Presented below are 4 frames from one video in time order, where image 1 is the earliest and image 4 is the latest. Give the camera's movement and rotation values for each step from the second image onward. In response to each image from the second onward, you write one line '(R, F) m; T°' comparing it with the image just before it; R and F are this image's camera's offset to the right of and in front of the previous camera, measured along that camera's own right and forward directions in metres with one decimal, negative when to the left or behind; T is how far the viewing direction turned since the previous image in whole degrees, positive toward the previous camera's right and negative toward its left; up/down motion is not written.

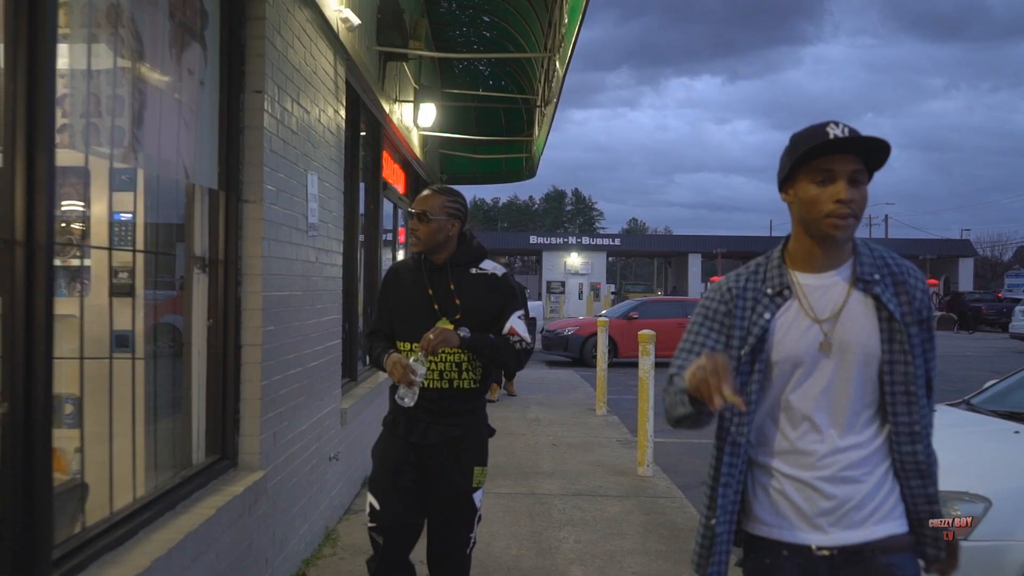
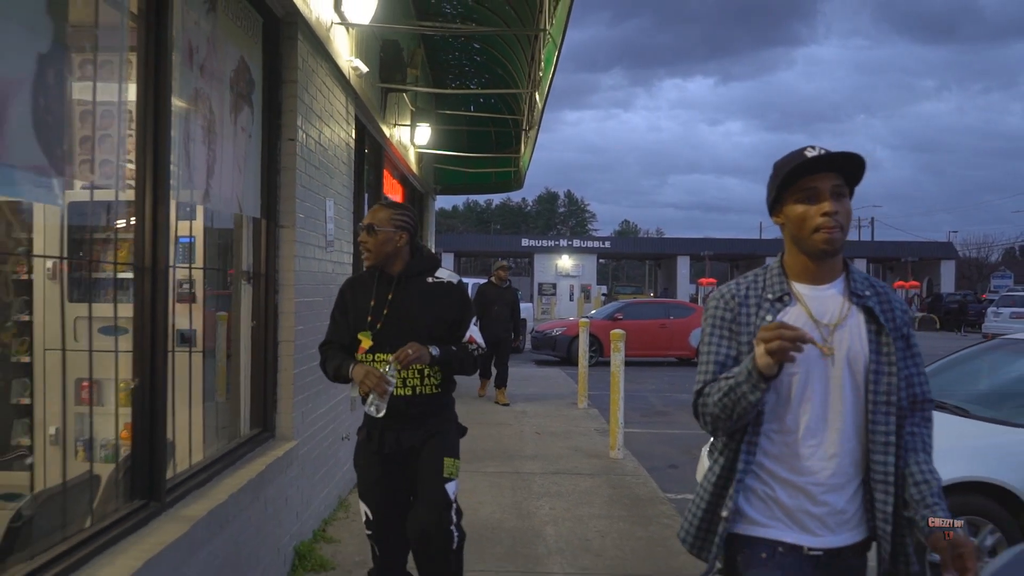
(+0.1, -0.9) m; 0°
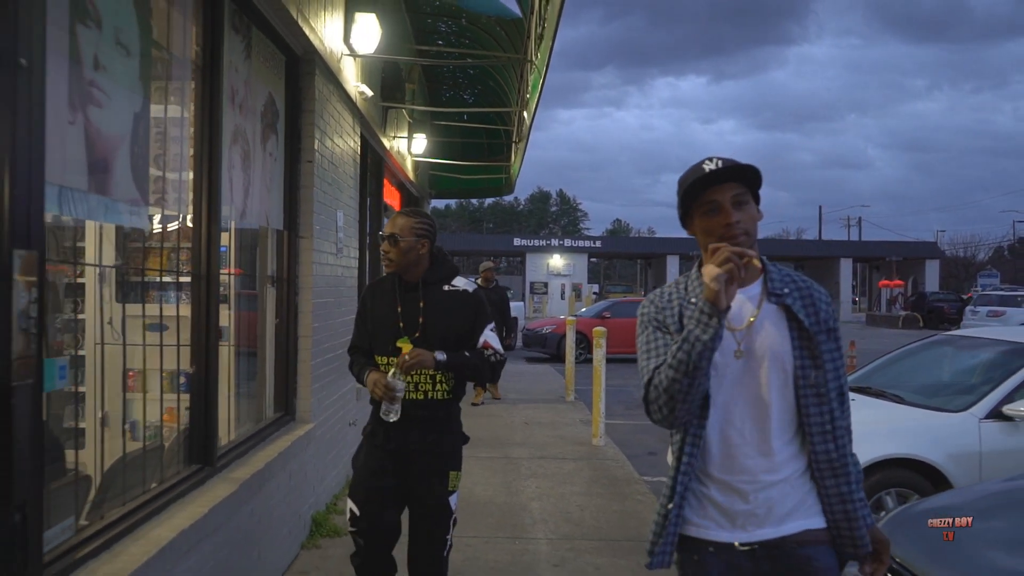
(0.0, -0.7) m; +1°
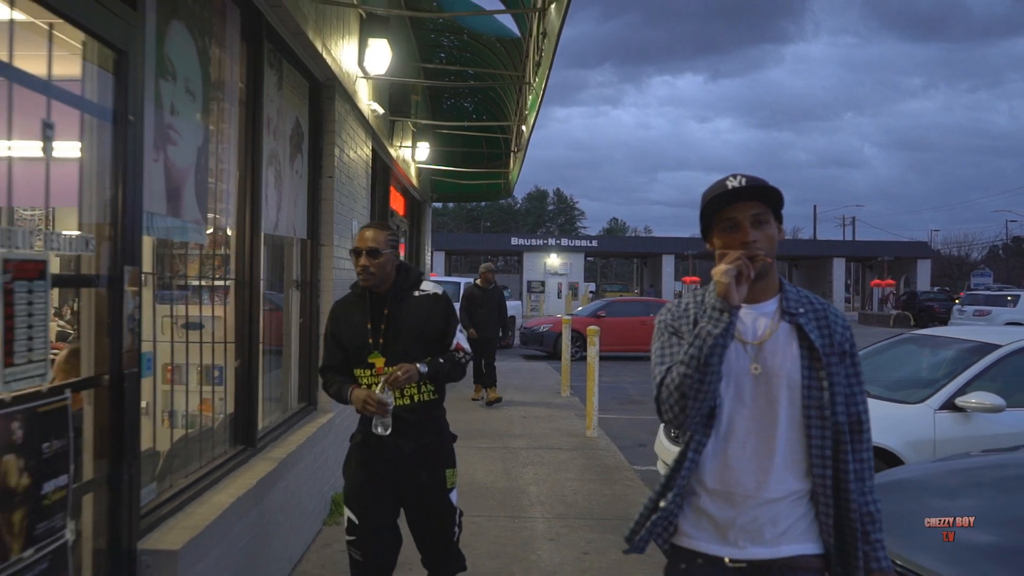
(0.0, -0.6) m; 0°
